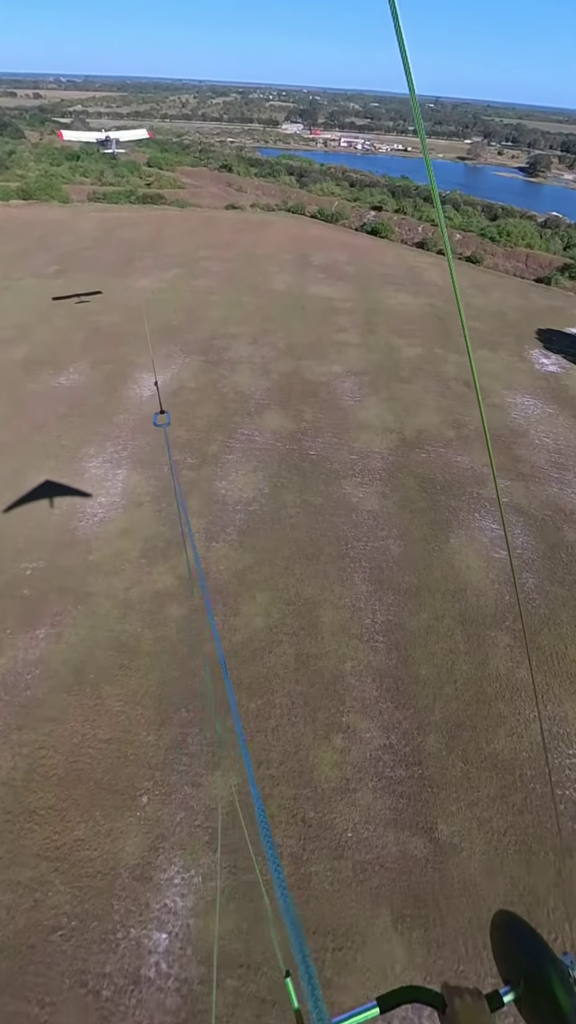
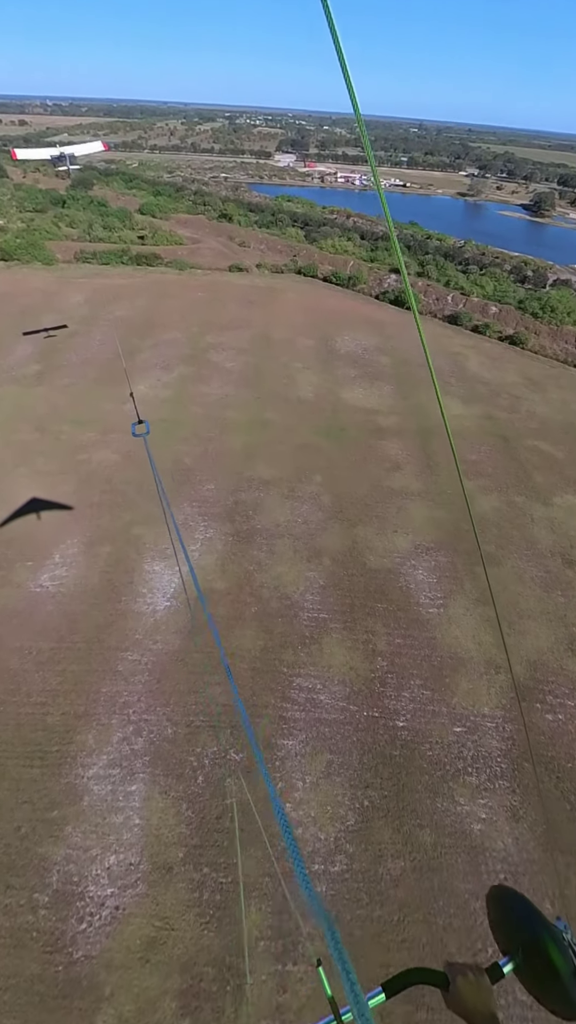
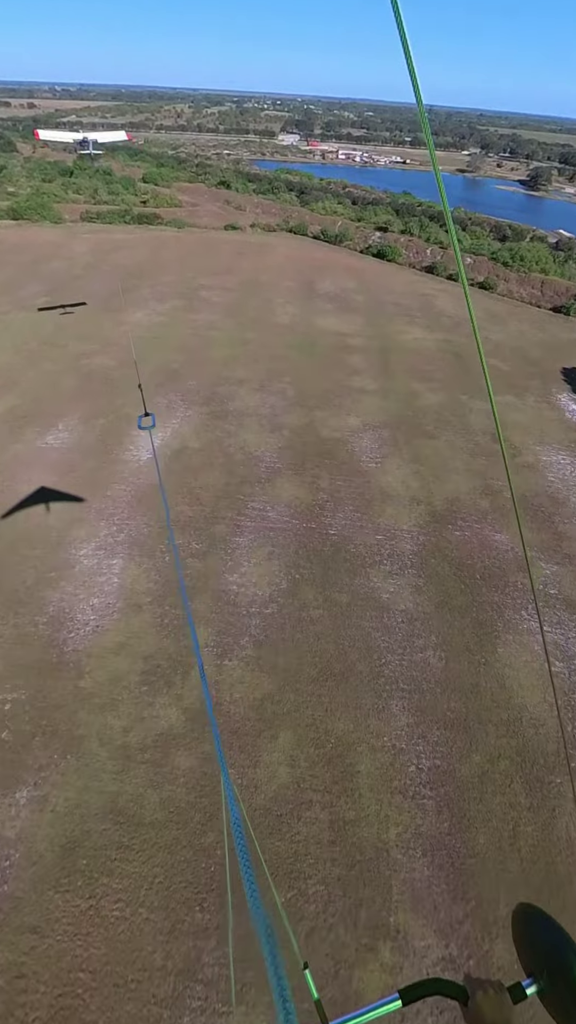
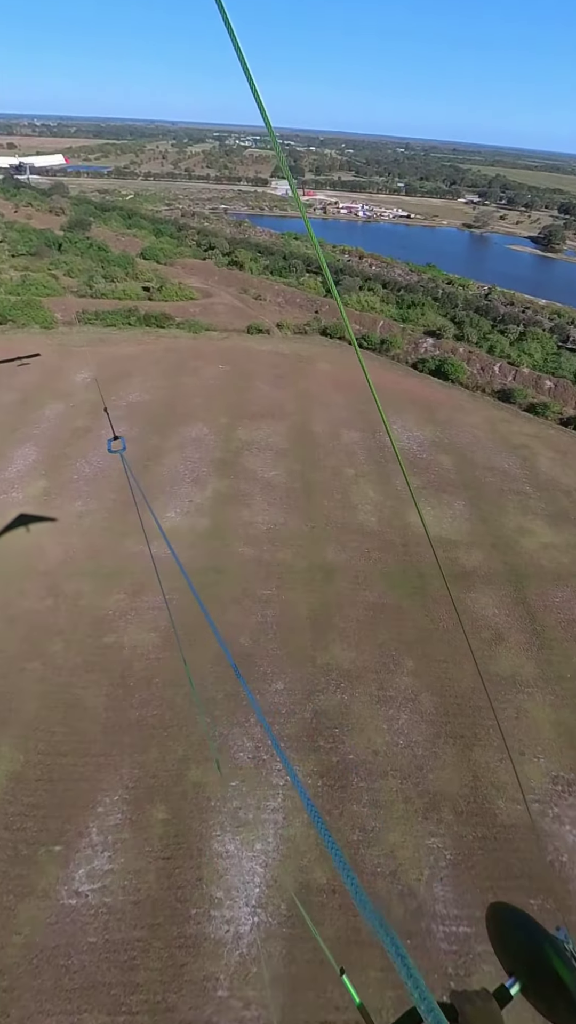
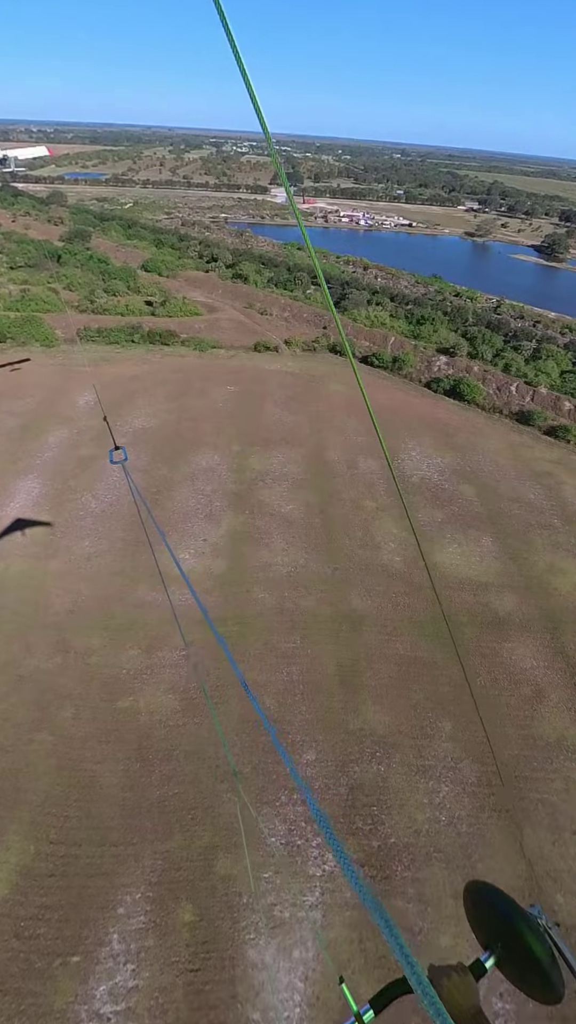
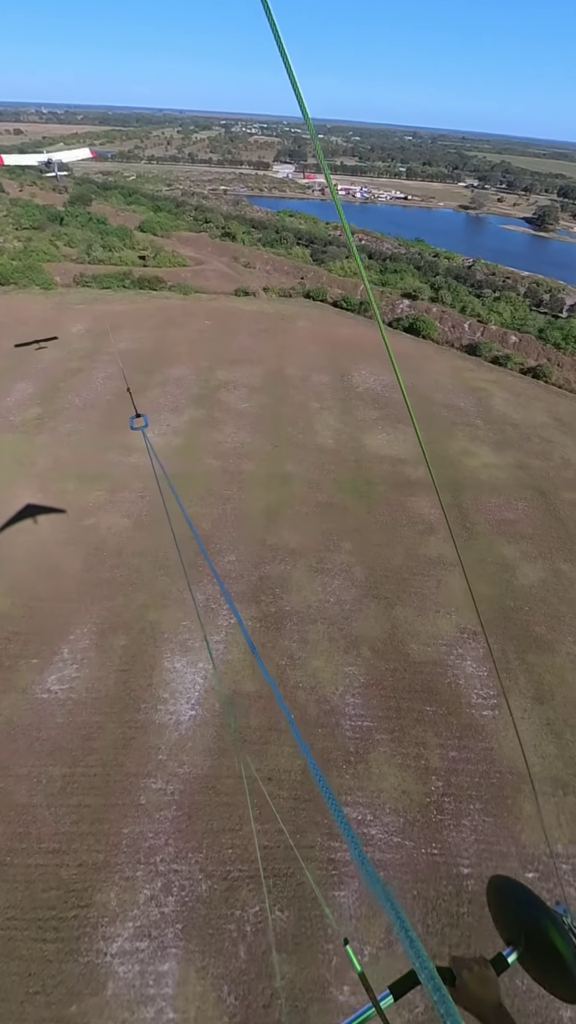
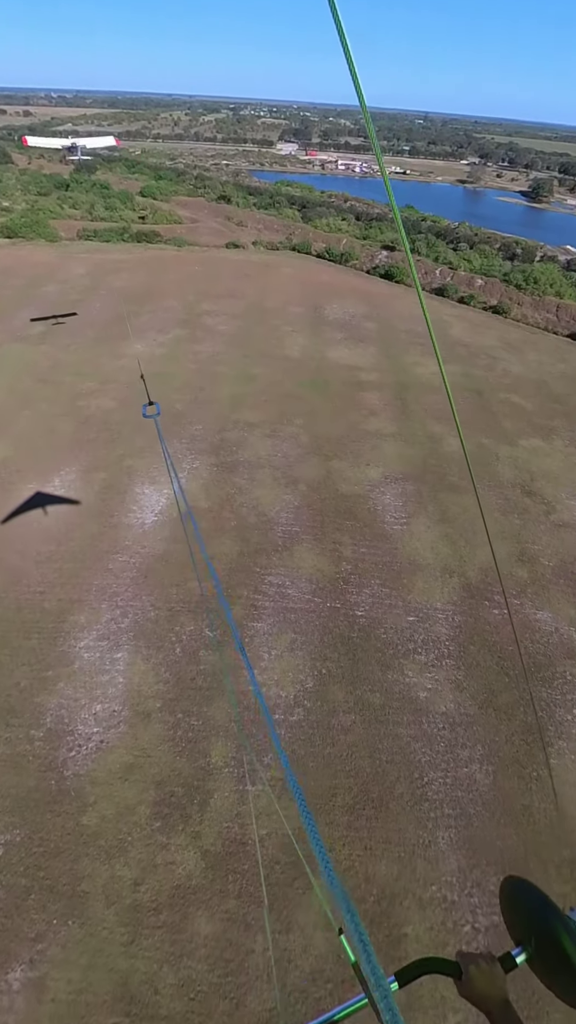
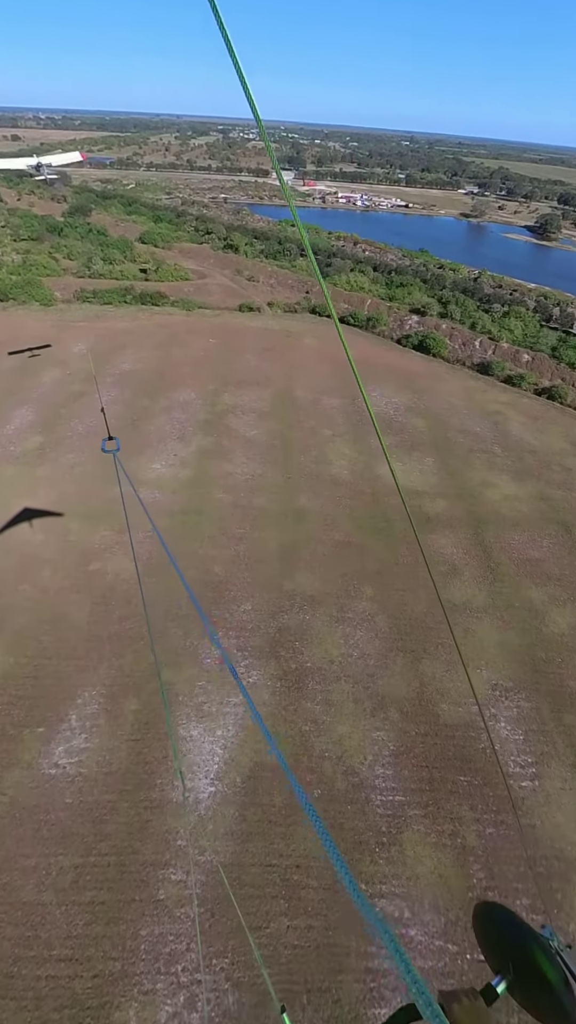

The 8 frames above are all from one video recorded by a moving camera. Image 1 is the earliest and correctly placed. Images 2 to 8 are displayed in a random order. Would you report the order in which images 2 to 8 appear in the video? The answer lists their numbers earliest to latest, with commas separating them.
3, 7, 2, 6, 8, 4, 5
